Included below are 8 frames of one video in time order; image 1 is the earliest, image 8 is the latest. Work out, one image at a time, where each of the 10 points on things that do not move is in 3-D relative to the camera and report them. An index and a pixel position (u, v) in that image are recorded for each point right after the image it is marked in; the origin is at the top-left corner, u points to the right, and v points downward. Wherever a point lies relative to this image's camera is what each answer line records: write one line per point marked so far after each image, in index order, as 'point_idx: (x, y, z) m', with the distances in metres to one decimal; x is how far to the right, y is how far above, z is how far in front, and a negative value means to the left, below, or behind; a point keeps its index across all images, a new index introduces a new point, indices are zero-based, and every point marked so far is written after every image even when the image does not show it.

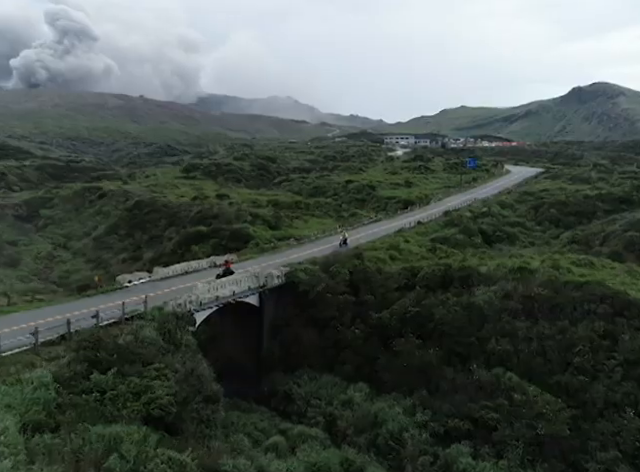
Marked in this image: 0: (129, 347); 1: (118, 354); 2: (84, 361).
0: (-6.9, -3.8, +19.2) m
1: (-7.2, -3.9, +18.8) m
2: (-8.0, -4.0, +17.9) m
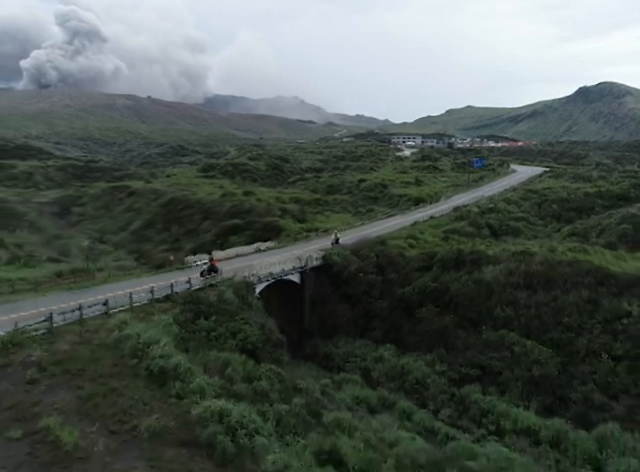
0: (-4.8, -3.0, +25.2) m
1: (-5.0, -3.1, +24.7) m
2: (-5.9, -3.2, +23.9) m
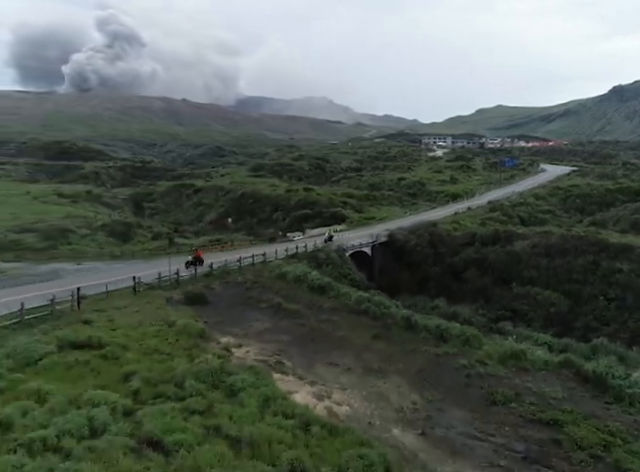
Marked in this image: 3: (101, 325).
0: (+0.8, -1.4, +36.9) m
1: (+0.5, -1.5, +36.5) m
2: (-0.4, -1.6, +35.7) m
3: (-8.1, -3.2, +20.0) m
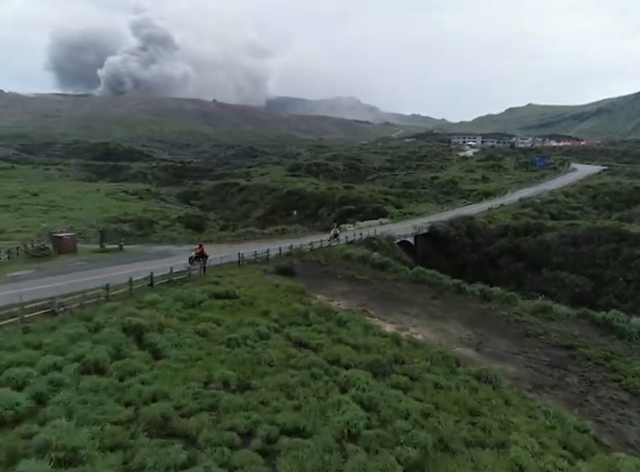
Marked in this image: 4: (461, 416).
0: (+5.2, -0.5, +43.1) m
1: (+4.9, -0.6, +42.7) m
2: (+3.9, -0.7, +42.0) m
3: (-4.6, -2.3, +26.7) m
4: (+3.7, -4.6, +13.9) m
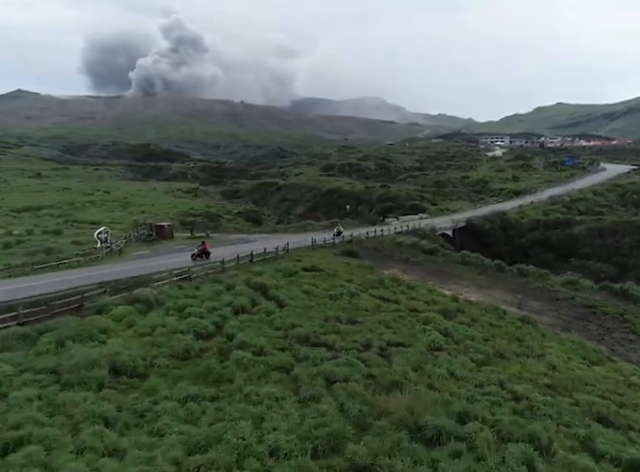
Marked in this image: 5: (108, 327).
0: (+9.9, +0.3, +48.8) m
1: (+9.6, +0.2, +48.4) m
2: (+8.6, +0.1, +47.7) m
3: (-0.6, -1.4, +32.8) m
4: (+7.1, -3.8, +19.7) m
5: (-7.8, -3.3, +19.6) m
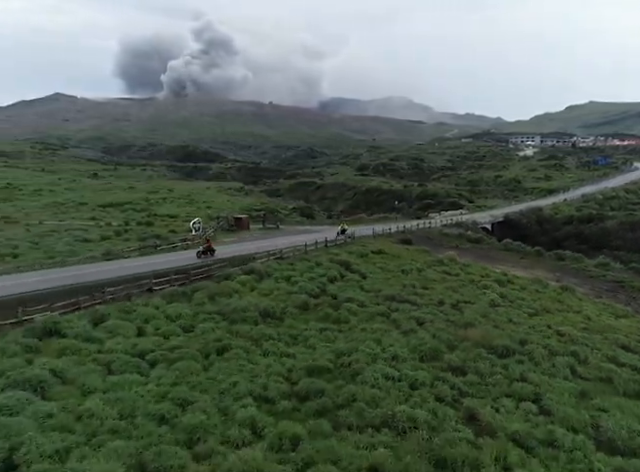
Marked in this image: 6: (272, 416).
0: (+15.3, +1.0, +53.8) m
1: (+14.9, +0.9, +53.5) m
2: (+13.9, +0.9, +52.8) m
3: (+4.0, -0.6, +38.4) m
4: (+11.0, -3.0, +24.9) m
5: (-3.9, -2.5, +25.6) m
6: (-1.2, -4.7, +13.9) m
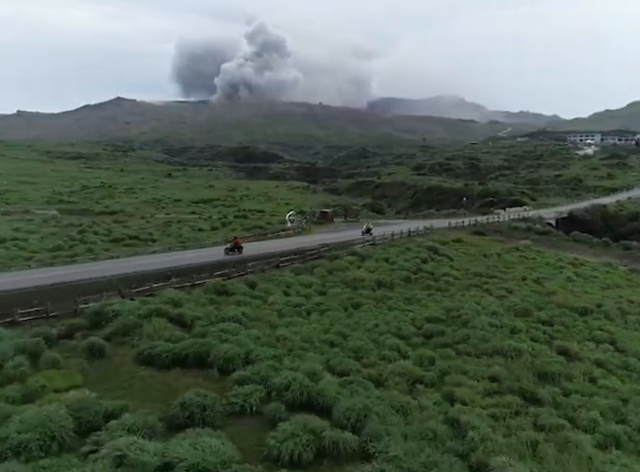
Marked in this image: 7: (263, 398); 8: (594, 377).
0: (+23.4, +1.6, +57.2) m
1: (+23.0, +1.5, +56.8) m
2: (+21.9, +1.5, +56.3) m
3: (+10.7, +0.1, +42.8) m
4: (+16.4, -2.3, +28.8) m
5: (+1.7, -1.7, +30.8) m
6: (+3.2, -3.9, +18.9) m
7: (-1.5, -4.4, +14.3) m
8: (+8.6, -4.4, +16.6) m
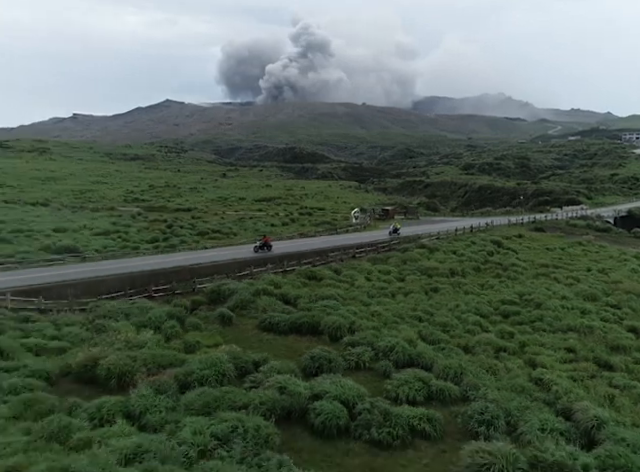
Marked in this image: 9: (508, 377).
0: (+30.0, +1.9, +57.8) m
1: (+29.6, +1.8, +57.5) m
2: (+28.5, +1.8, +57.0) m
3: (+16.2, +0.4, +44.6) m
4: (+20.8, -2.0, +30.1) m
5: (+6.2, -1.2, +33.3) m
6: (+6.8, -3.4, +21.4) m
7: (+1.7, -3.9, +17.2) m
8: (+12.0, -4.0, +18.6) m
9: (+5.8, -4.4, +16.4) m
